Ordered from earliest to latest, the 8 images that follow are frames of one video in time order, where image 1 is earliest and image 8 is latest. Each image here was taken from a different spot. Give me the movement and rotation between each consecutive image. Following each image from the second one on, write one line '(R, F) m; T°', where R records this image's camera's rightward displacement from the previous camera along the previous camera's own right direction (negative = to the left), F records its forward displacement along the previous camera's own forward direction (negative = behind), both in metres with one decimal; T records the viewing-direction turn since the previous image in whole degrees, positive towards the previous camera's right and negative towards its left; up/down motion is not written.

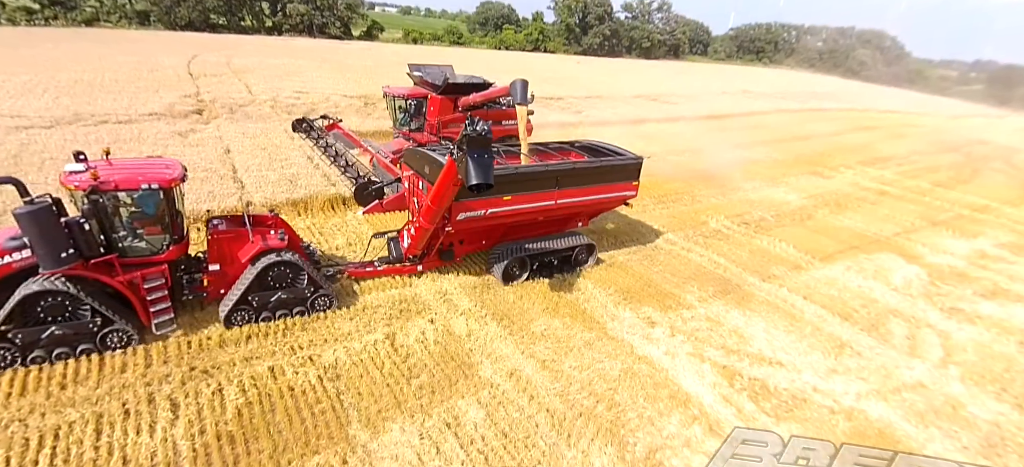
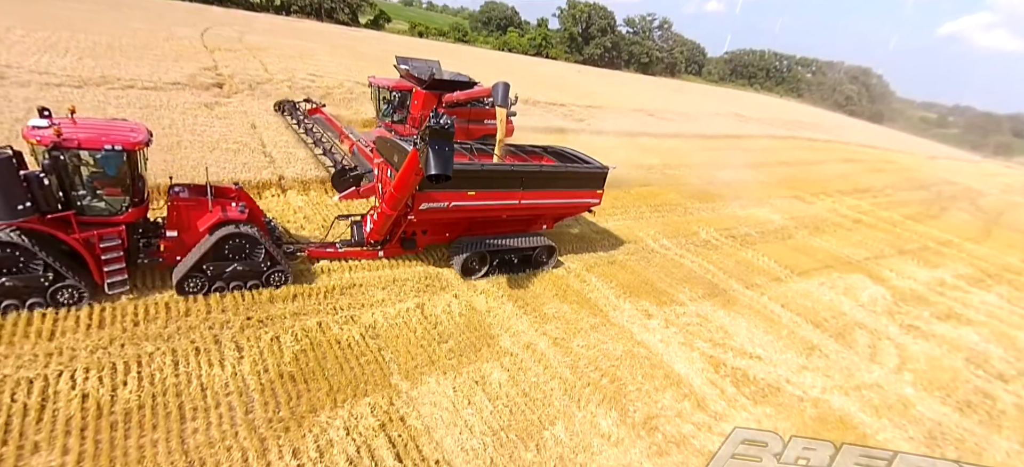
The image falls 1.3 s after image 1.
(-0.6, -0.6) m; +2°
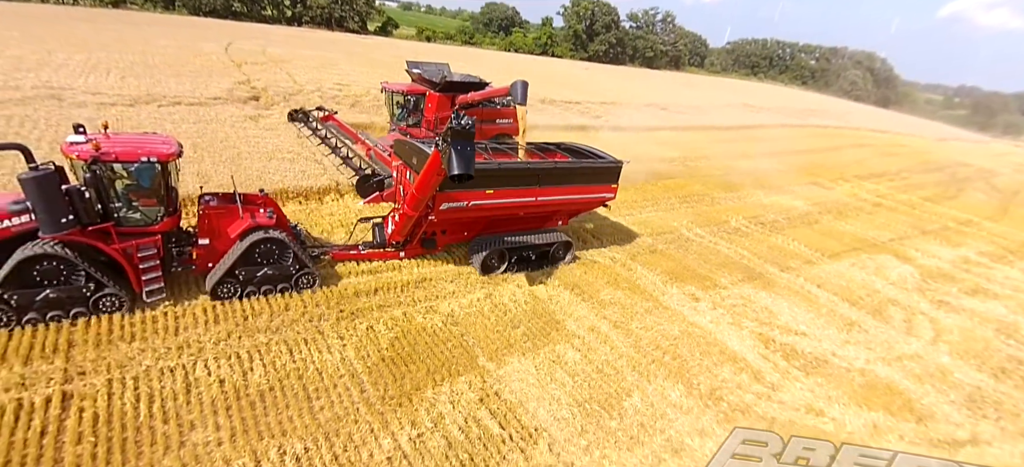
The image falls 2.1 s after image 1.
(-0.8, -0.4) m; -1°
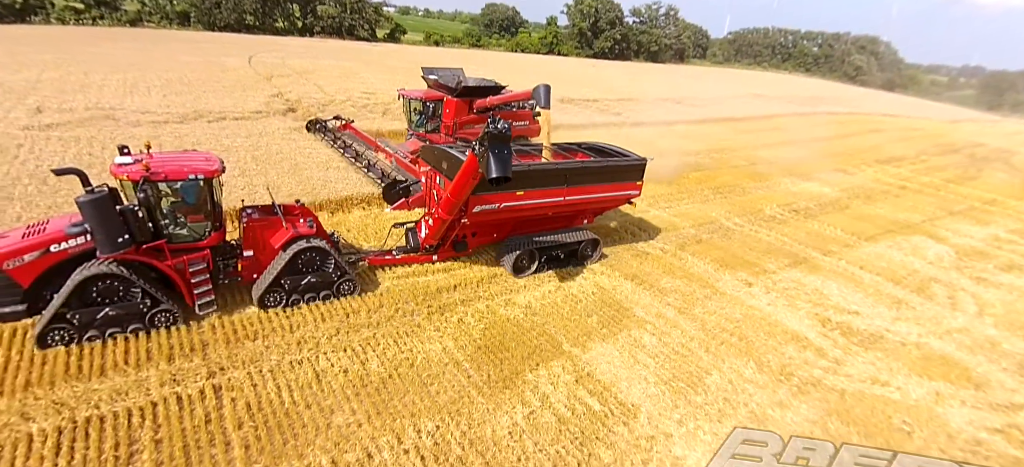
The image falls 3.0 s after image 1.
(-1.0, -0.4) m; -1°
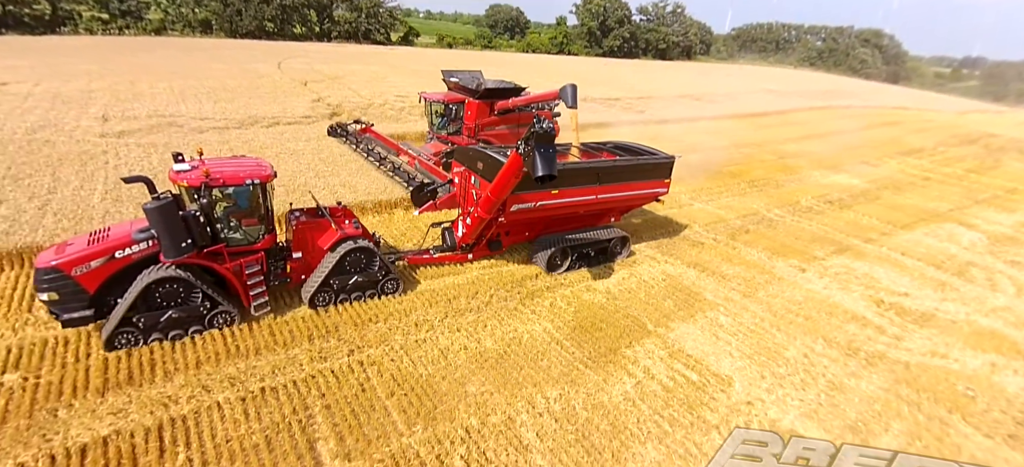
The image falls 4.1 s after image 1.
(-1.3, -0.5) m; 0°
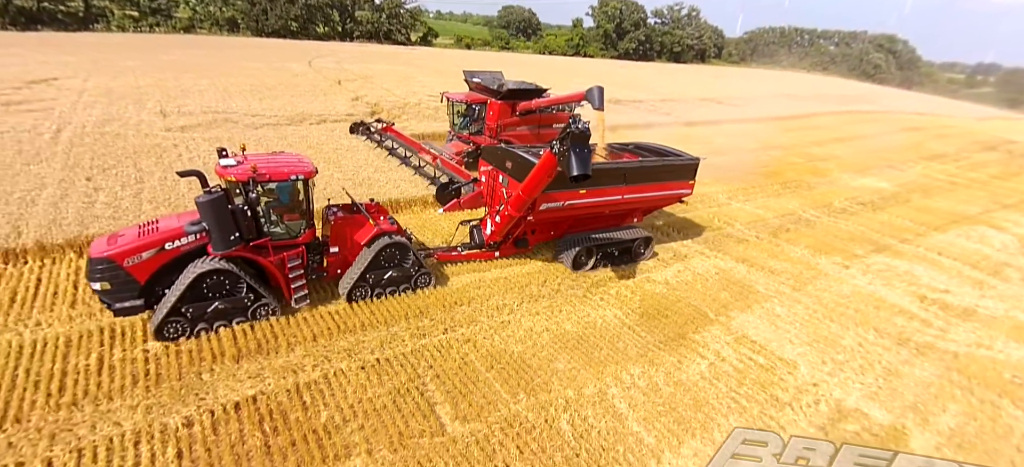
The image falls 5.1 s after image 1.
(-1.0, -0.4) m; -1°
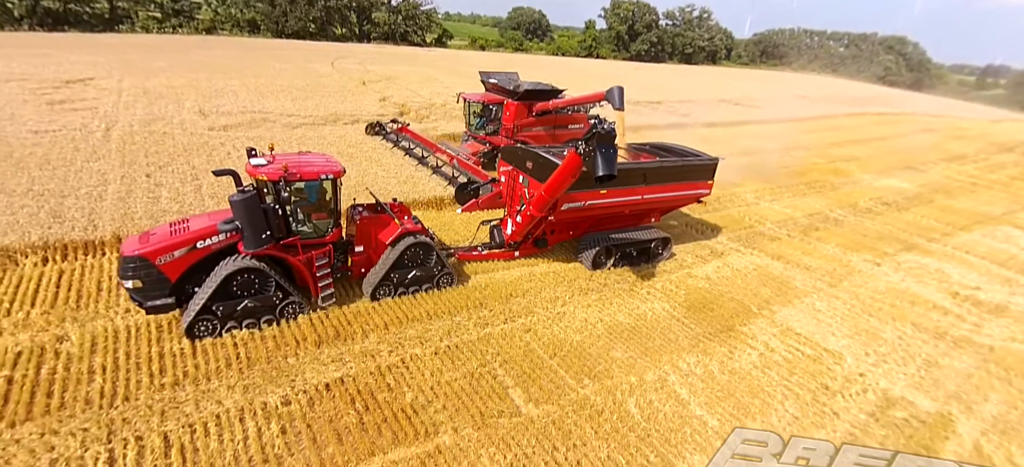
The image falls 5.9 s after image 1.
(-0.7, -0.3) m; -1°
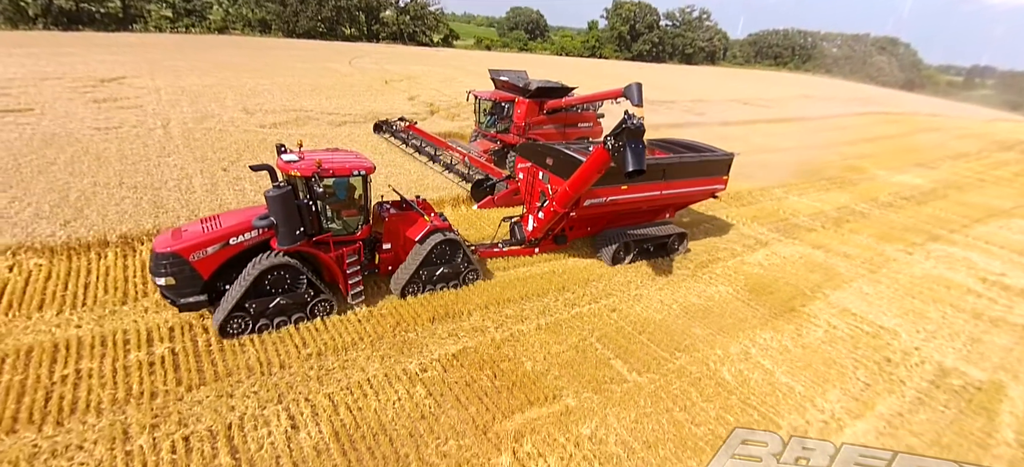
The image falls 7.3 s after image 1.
(-1.4, -0.5) m; +1°
